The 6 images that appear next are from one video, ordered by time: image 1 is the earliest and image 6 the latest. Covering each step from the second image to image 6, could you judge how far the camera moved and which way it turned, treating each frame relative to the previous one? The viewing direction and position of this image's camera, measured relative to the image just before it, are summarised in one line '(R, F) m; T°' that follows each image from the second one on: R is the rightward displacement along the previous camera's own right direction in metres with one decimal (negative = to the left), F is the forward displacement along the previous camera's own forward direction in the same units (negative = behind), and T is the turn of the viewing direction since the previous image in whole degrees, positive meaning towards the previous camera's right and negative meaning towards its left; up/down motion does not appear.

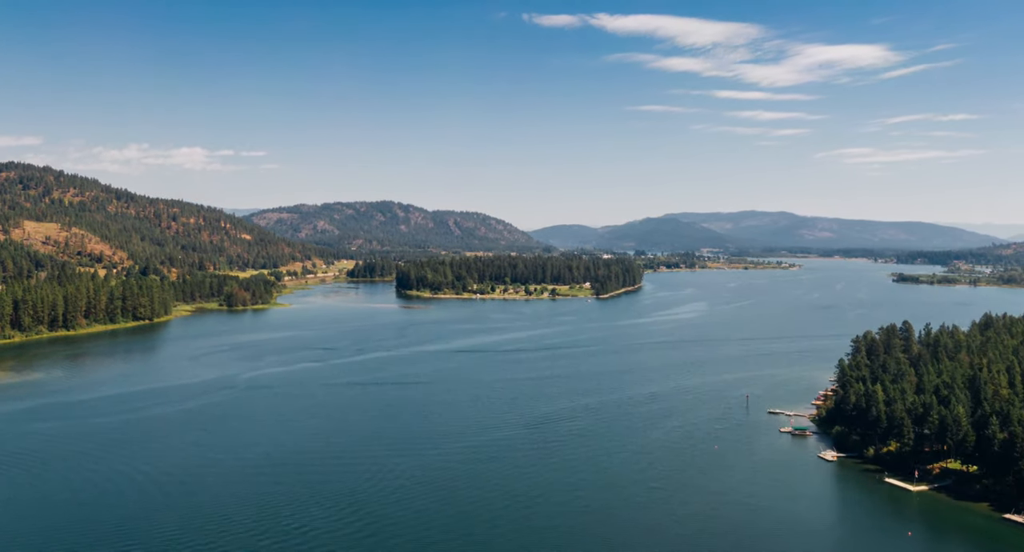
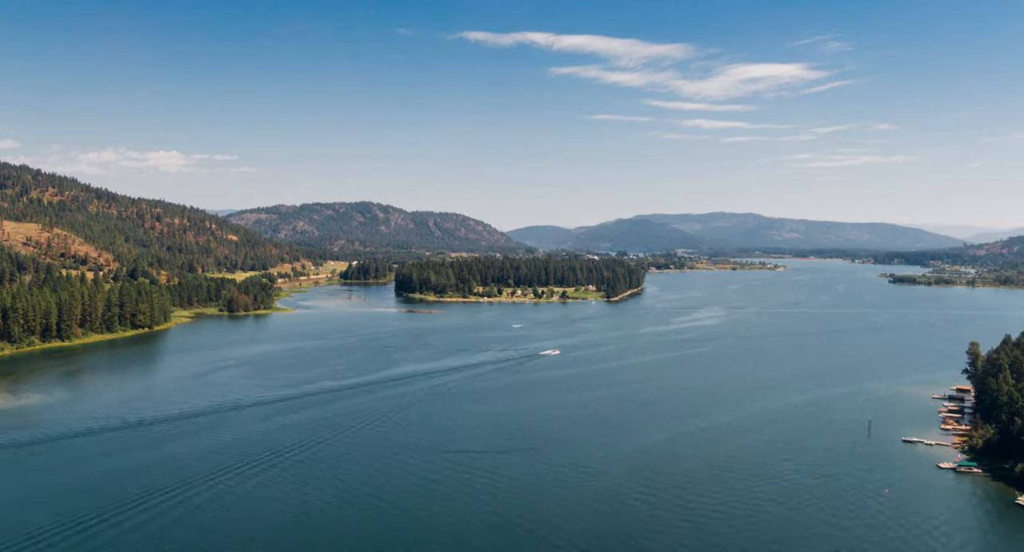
(-4.2, +4.6) m; +1°
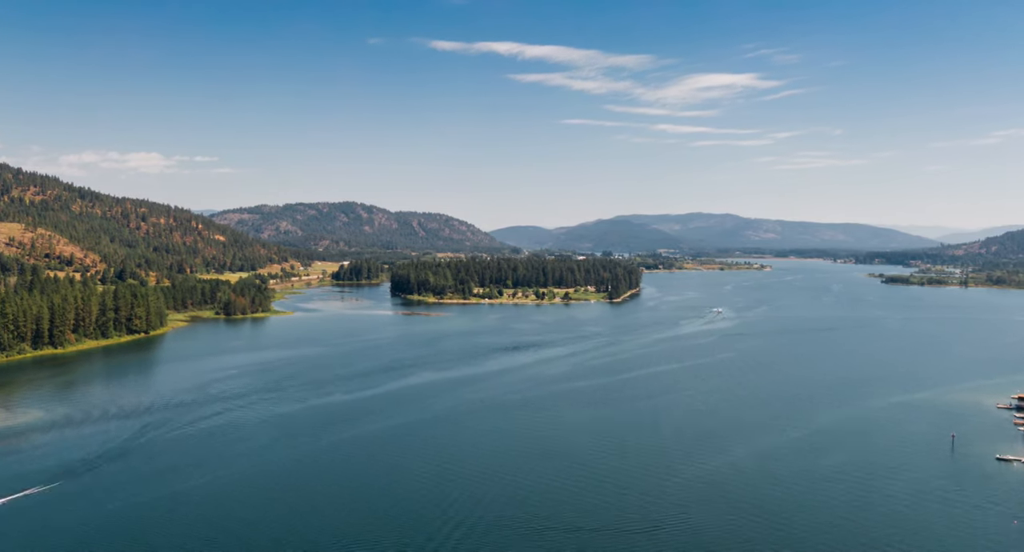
(-2.5, +2.6) m; +1°
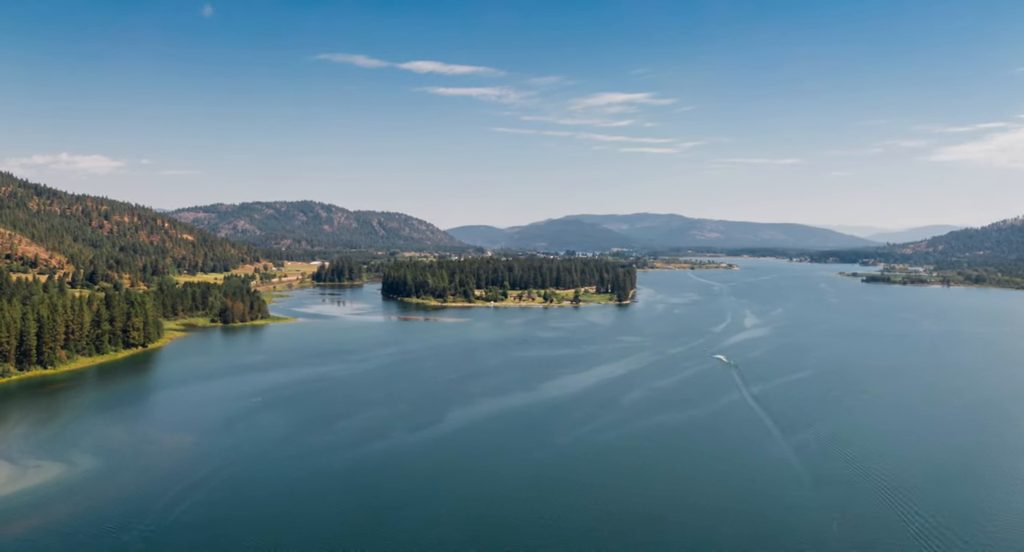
(-6.3, +6.4) m; +3°
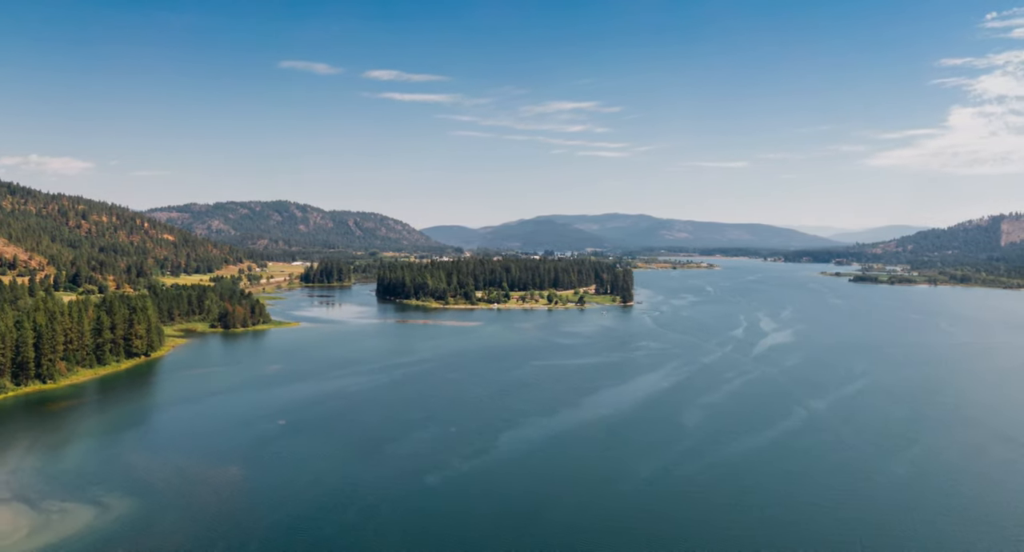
(-3.6, +3.2) m; +2°
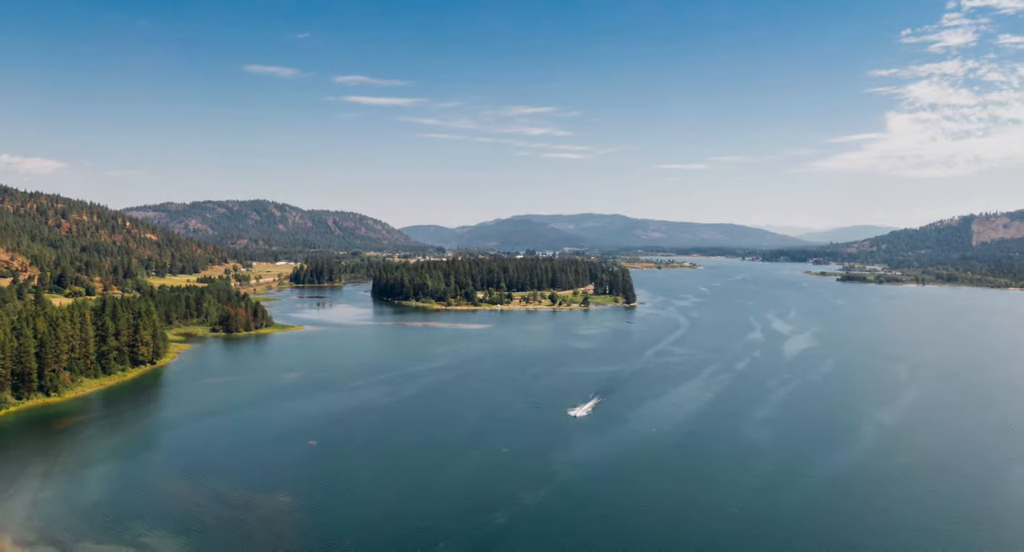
(-3.1, +2.6) m; +1°
